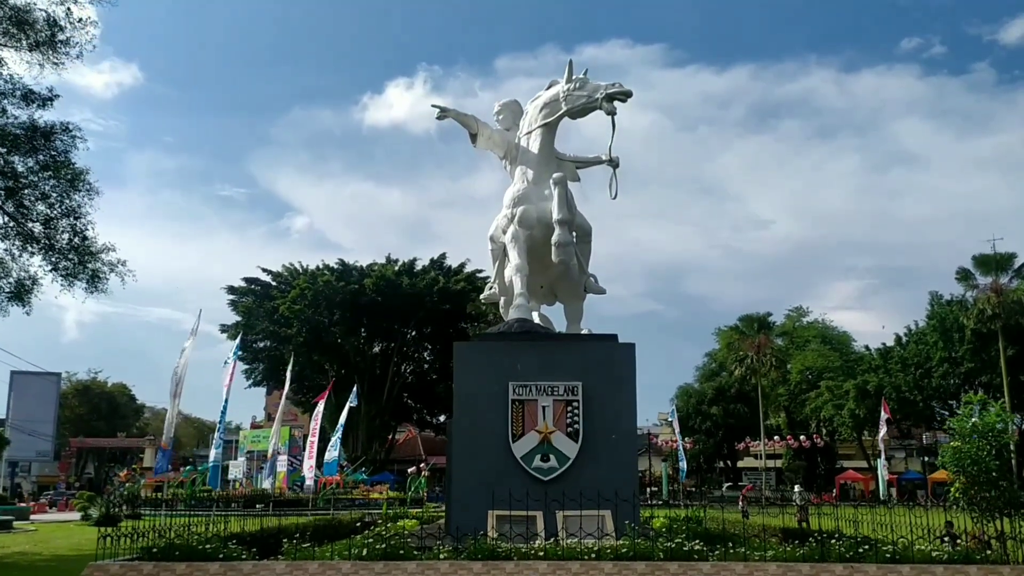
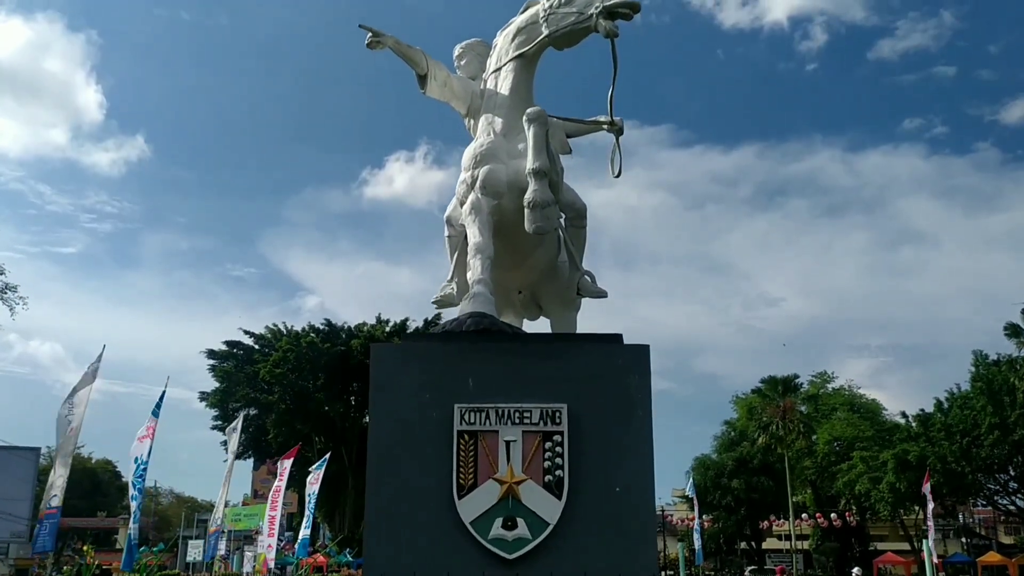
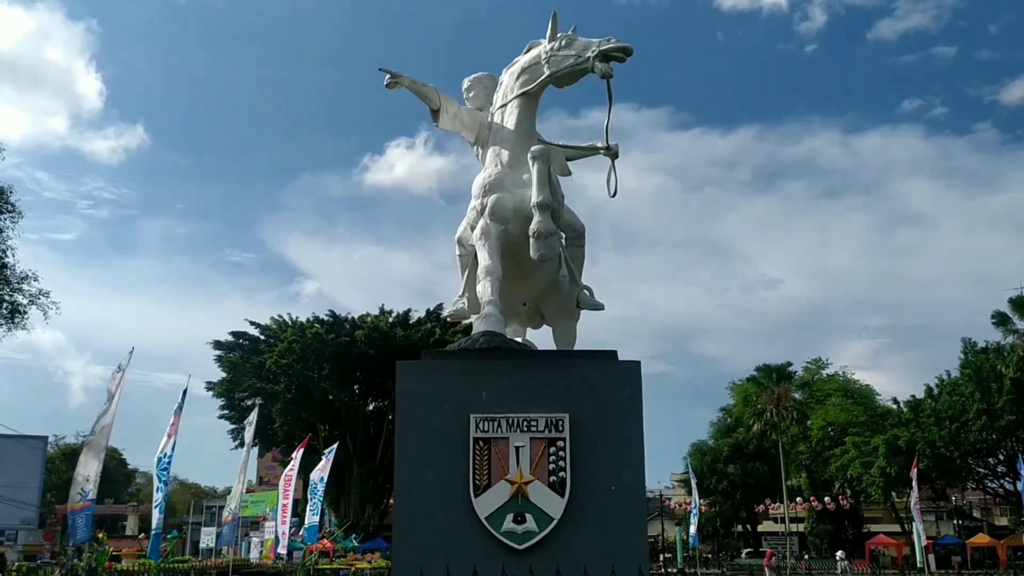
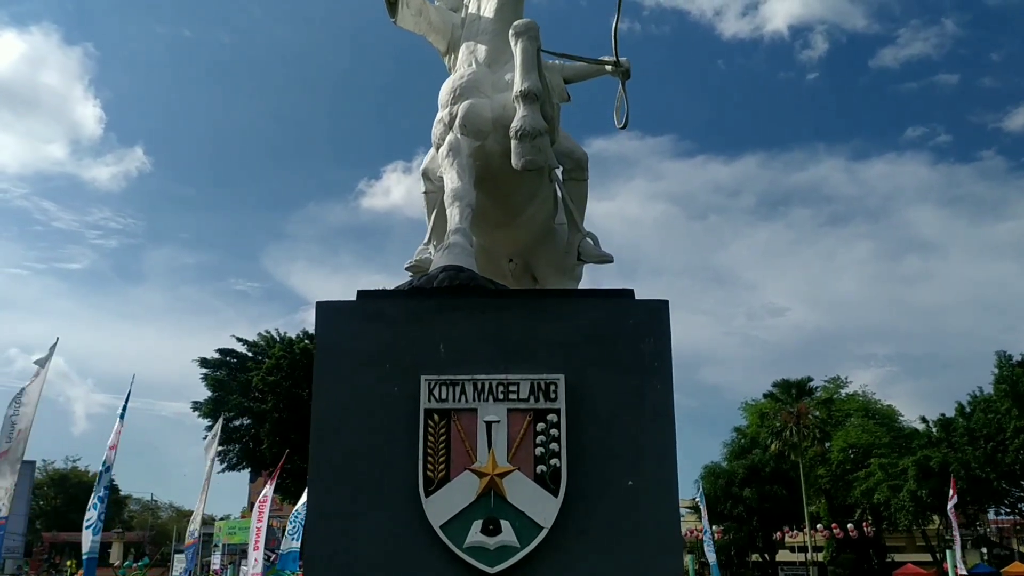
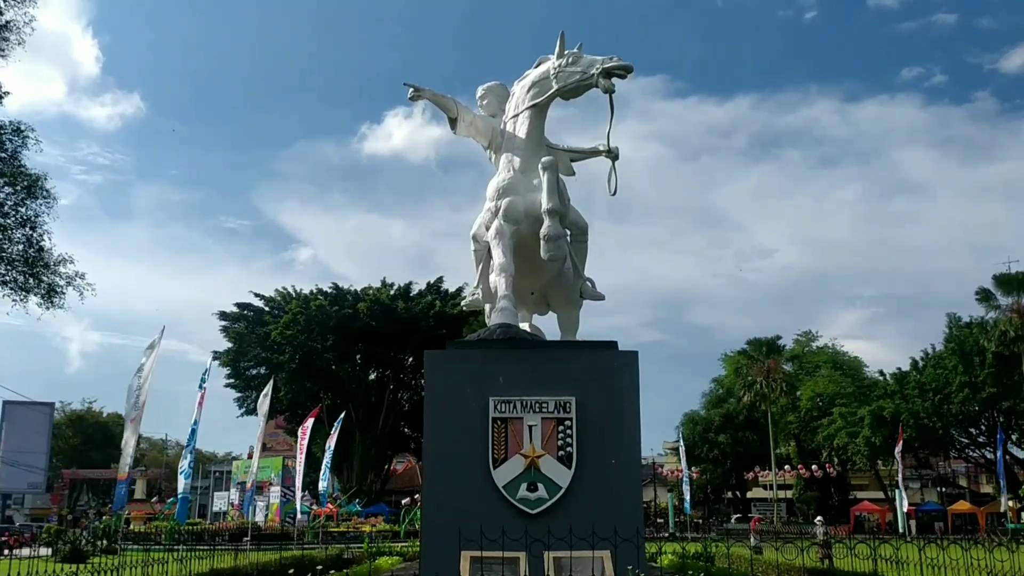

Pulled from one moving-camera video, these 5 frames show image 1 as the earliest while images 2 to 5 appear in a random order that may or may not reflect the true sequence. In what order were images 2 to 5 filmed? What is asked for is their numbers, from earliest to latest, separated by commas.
5, 3, 2, 4
